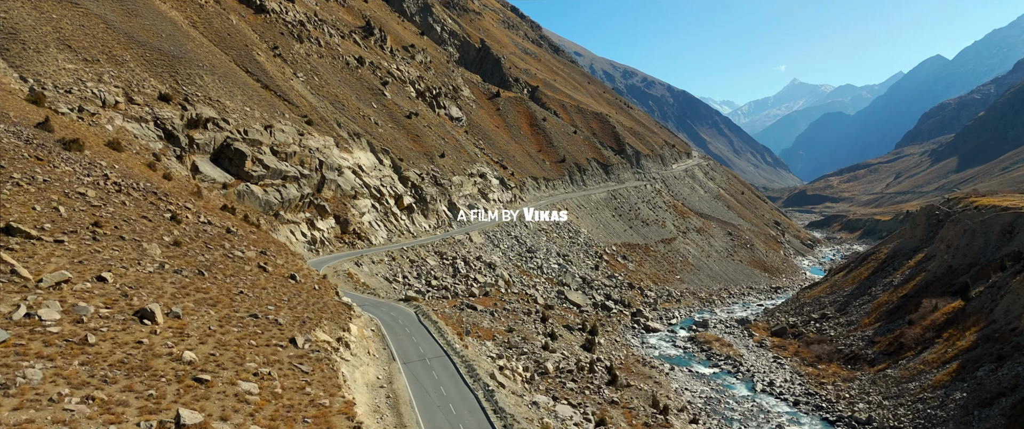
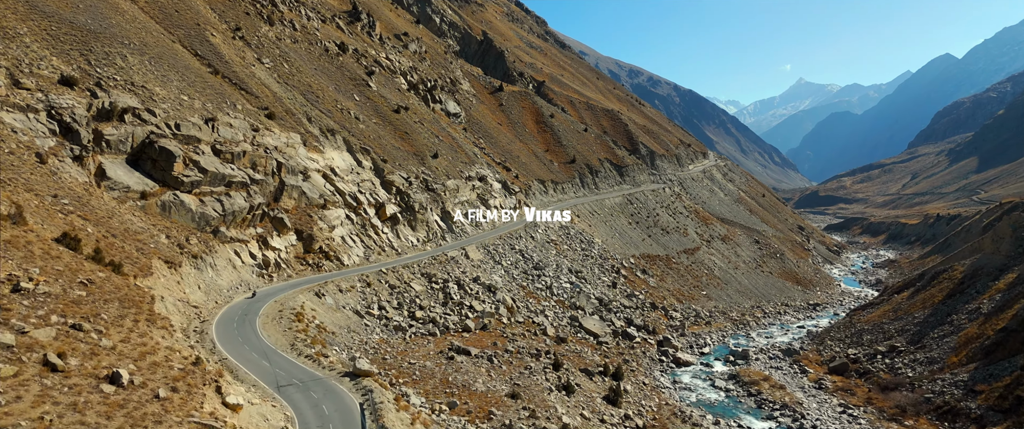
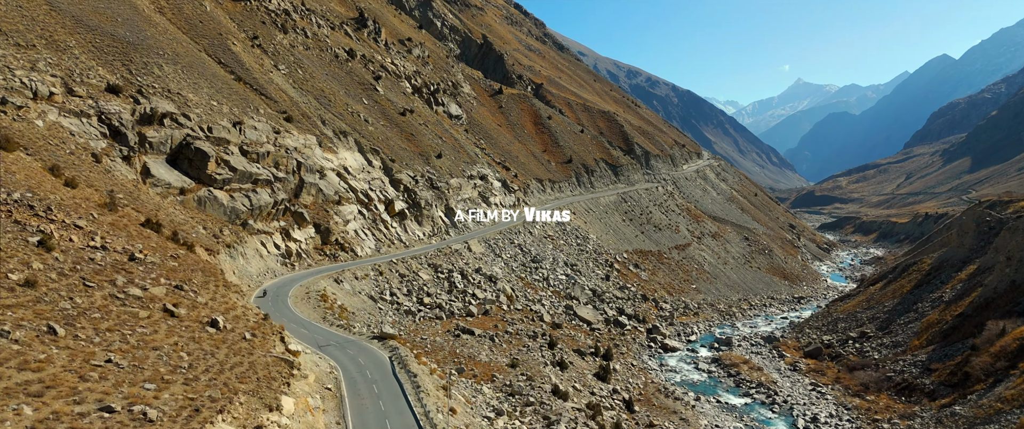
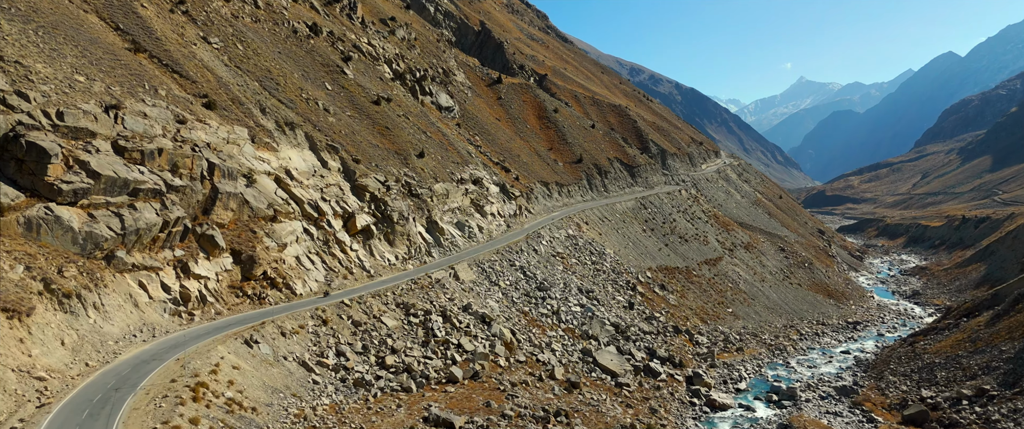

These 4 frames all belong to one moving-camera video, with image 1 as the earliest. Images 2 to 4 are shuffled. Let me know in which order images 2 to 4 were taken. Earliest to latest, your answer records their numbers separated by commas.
3, 2, 4
